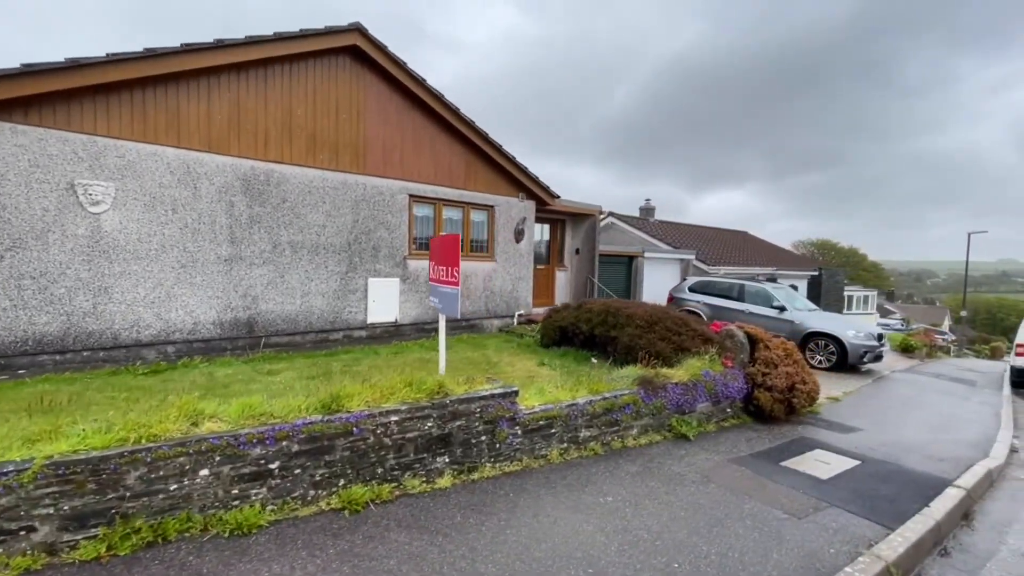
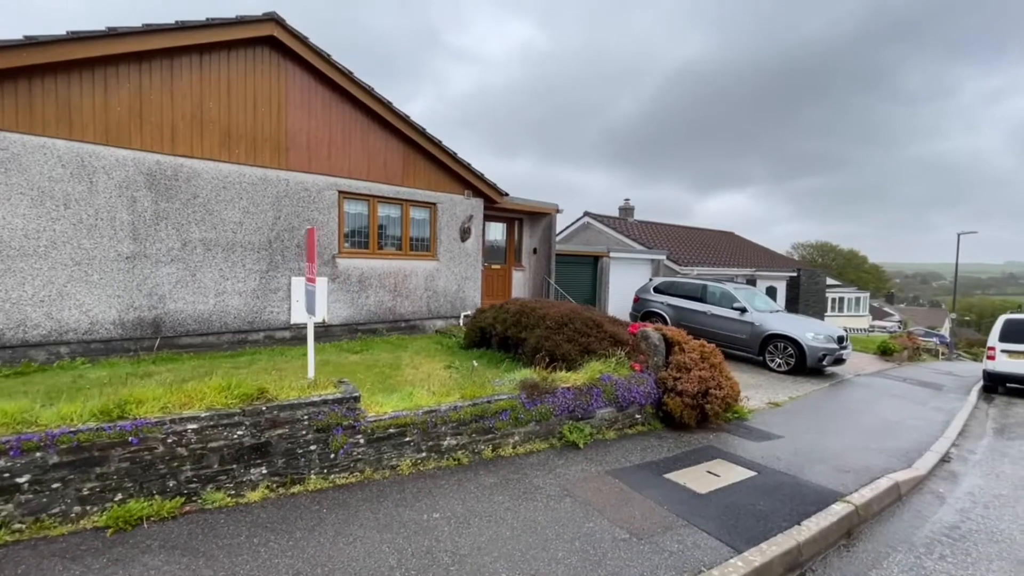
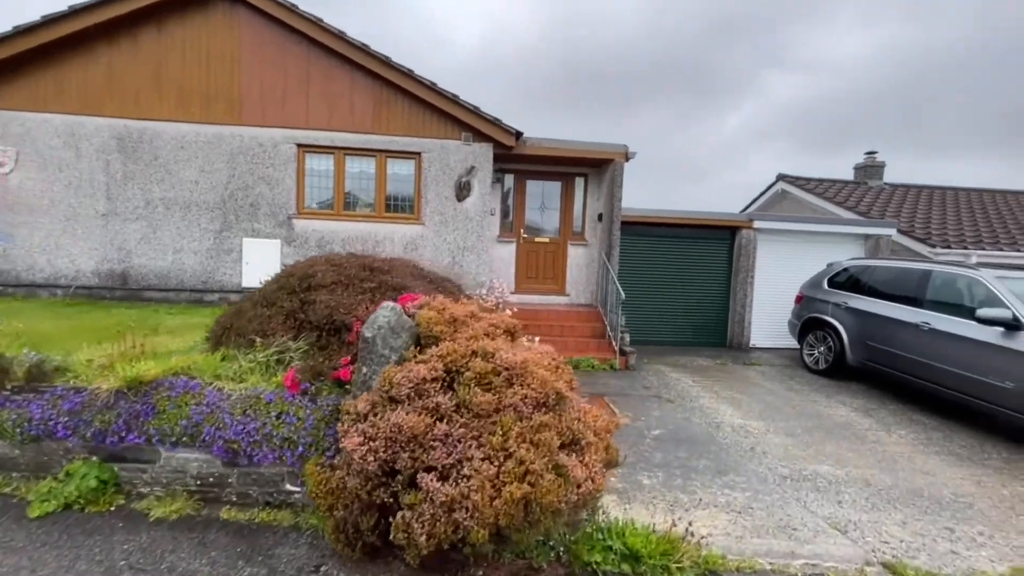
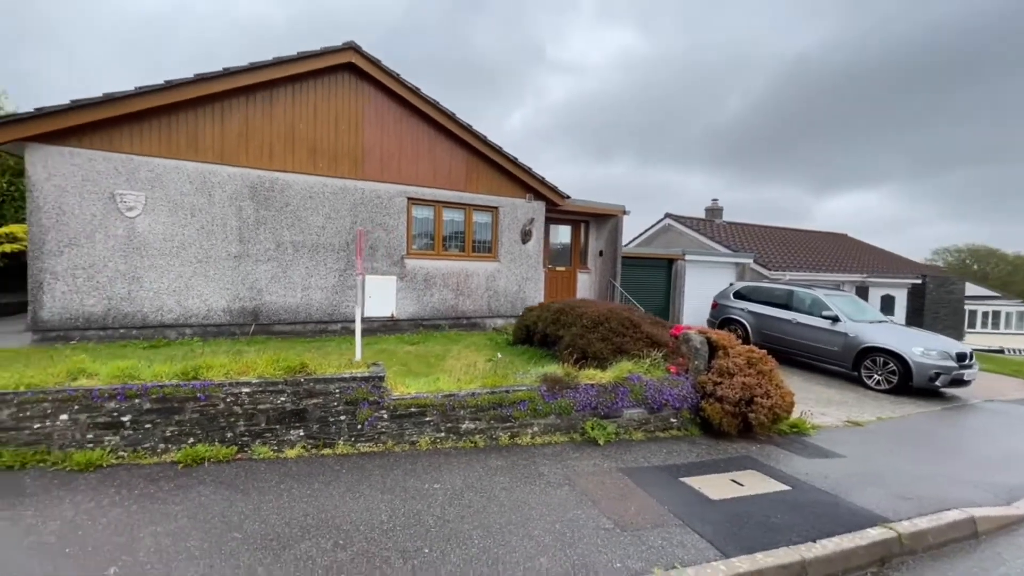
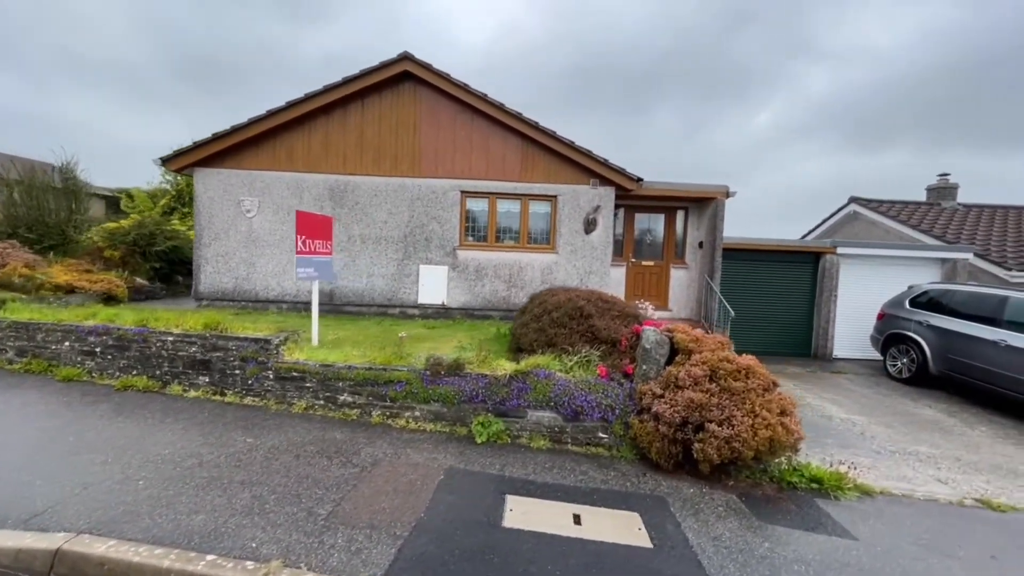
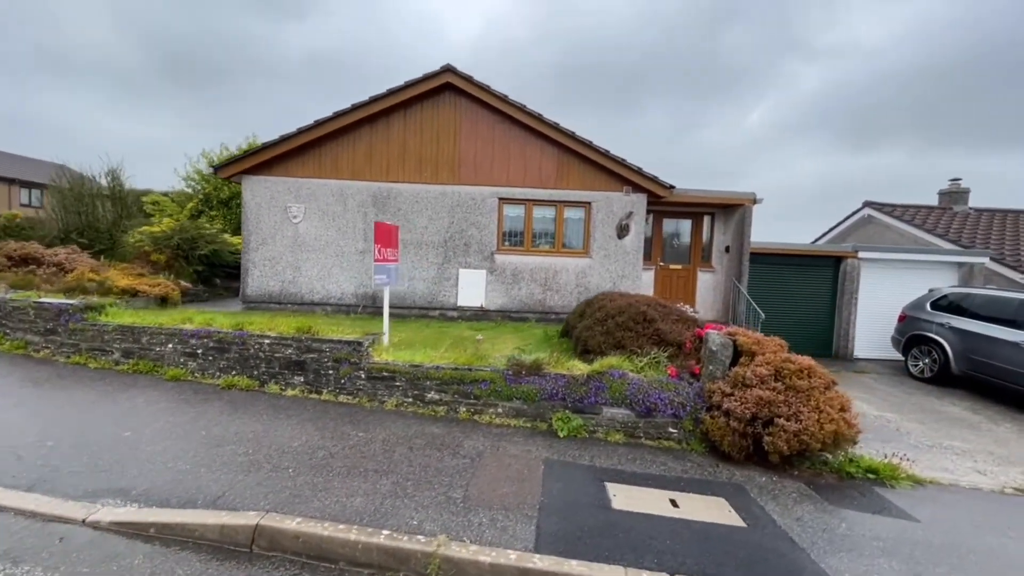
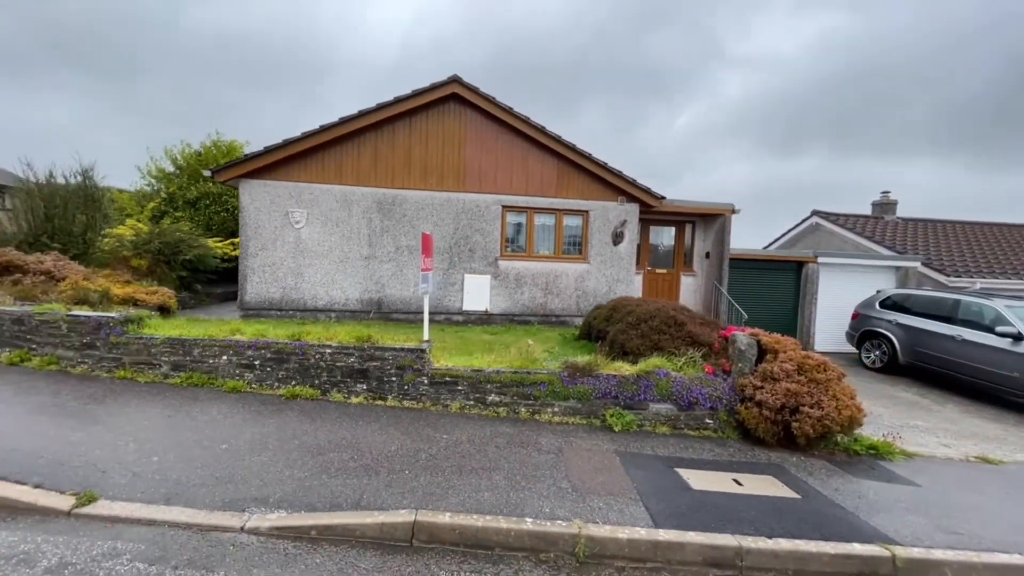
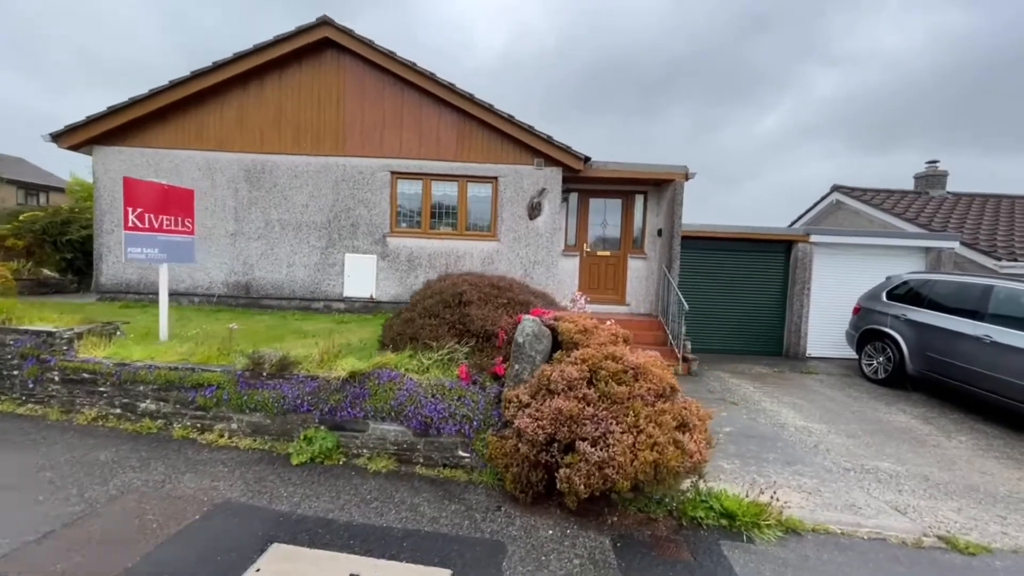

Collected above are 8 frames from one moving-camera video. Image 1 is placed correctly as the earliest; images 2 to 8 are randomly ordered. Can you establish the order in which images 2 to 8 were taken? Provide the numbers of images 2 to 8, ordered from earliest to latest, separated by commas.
2, 4, 7, 6, 5, 8, 3
